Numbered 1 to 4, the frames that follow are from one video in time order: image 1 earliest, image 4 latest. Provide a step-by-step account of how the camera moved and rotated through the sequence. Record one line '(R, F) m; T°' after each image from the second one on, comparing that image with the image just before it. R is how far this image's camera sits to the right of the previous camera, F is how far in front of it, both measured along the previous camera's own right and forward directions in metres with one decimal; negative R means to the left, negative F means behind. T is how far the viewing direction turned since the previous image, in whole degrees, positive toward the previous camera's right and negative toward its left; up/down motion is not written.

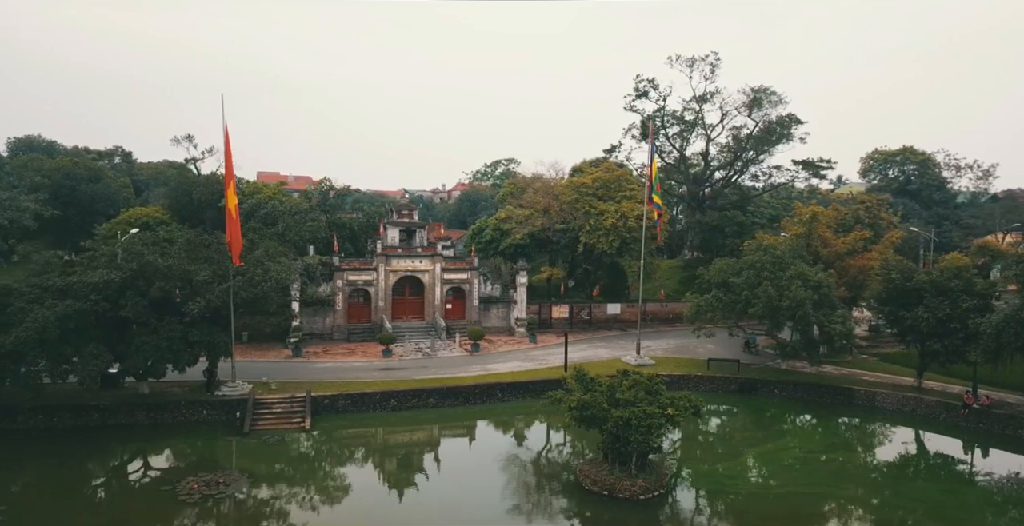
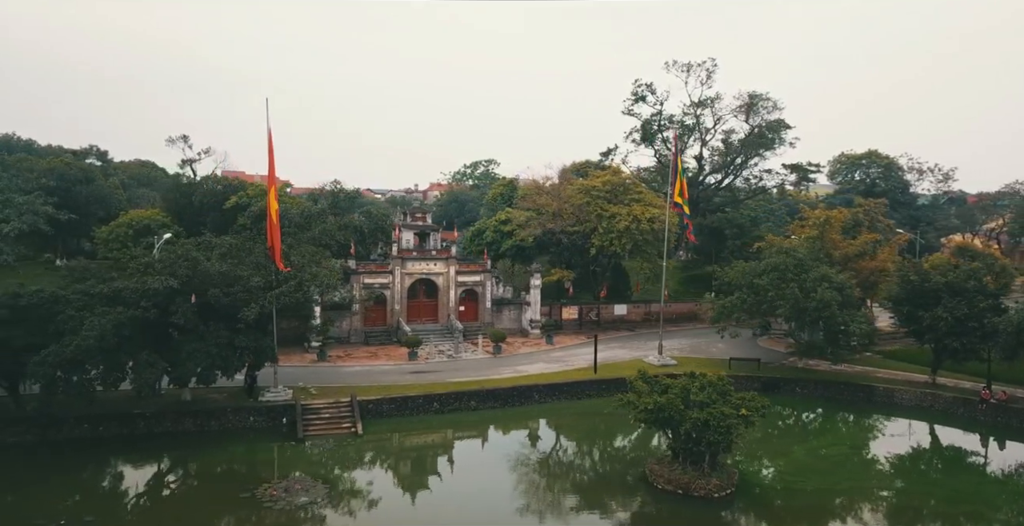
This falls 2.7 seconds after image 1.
(-2.5, -0.2) m; +3°
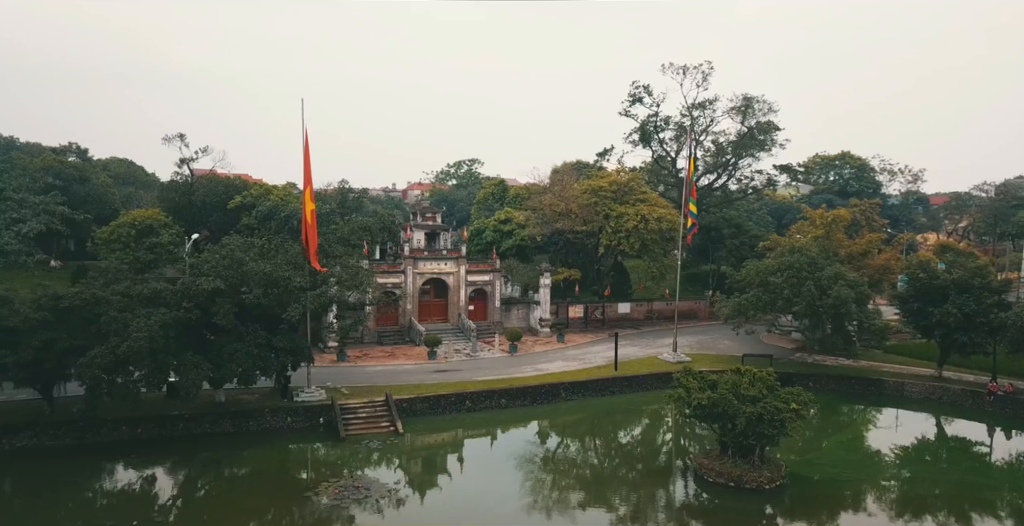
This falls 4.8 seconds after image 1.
(-2.0, -0.3) m; +2°
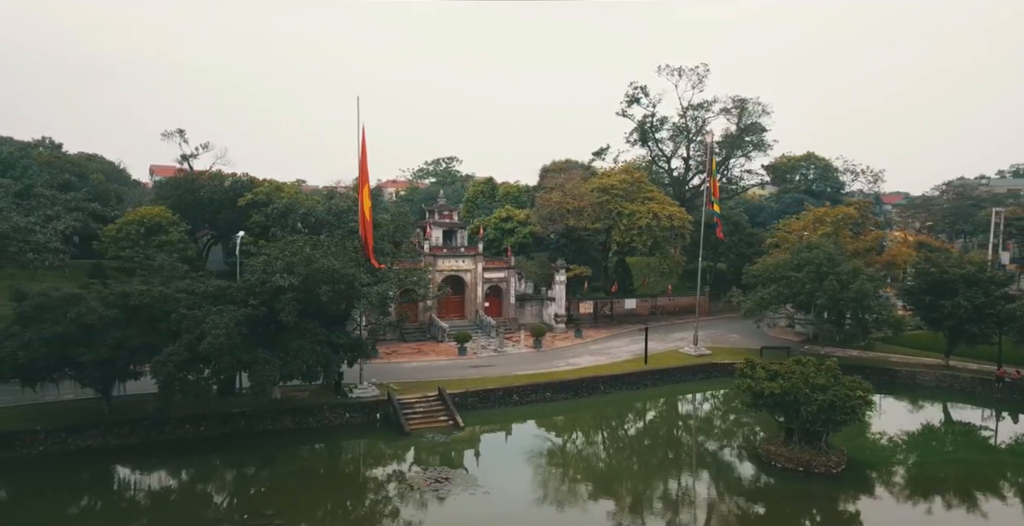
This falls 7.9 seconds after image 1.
(-2.9, -0.4) m; +3°
